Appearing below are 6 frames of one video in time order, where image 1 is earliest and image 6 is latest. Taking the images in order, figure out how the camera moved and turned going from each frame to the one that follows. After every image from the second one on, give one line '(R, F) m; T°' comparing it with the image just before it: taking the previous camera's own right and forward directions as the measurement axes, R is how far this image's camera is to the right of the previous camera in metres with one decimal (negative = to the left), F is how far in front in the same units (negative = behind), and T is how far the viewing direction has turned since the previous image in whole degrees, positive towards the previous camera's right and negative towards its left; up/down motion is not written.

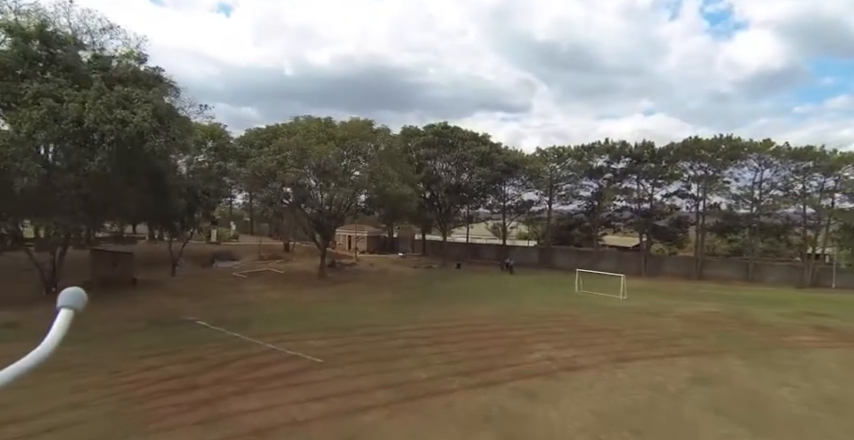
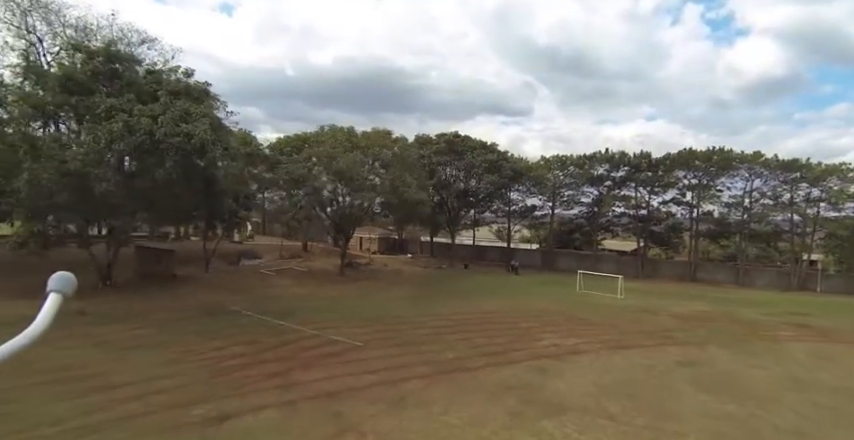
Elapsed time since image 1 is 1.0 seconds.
(-0.6, -1.7) m; 0°
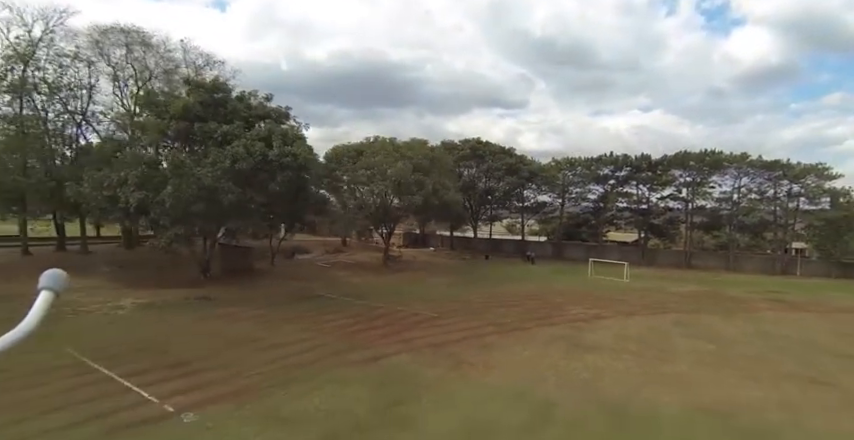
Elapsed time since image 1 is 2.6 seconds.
(-1.7, -3.6) m; 0°
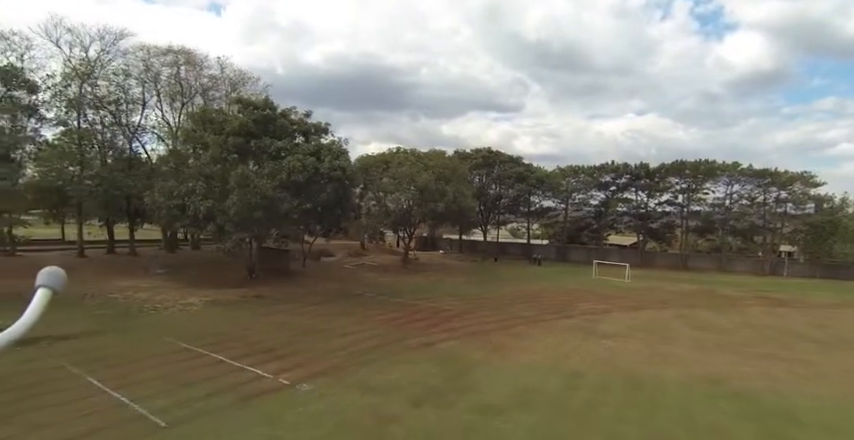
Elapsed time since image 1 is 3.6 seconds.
(-1.2, -2.2) m; 0°
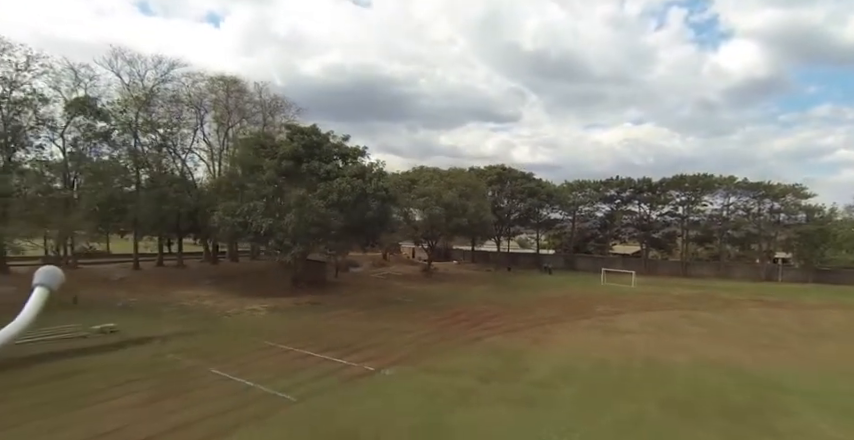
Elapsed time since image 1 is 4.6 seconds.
(-1.3, -2.4) m; 0°
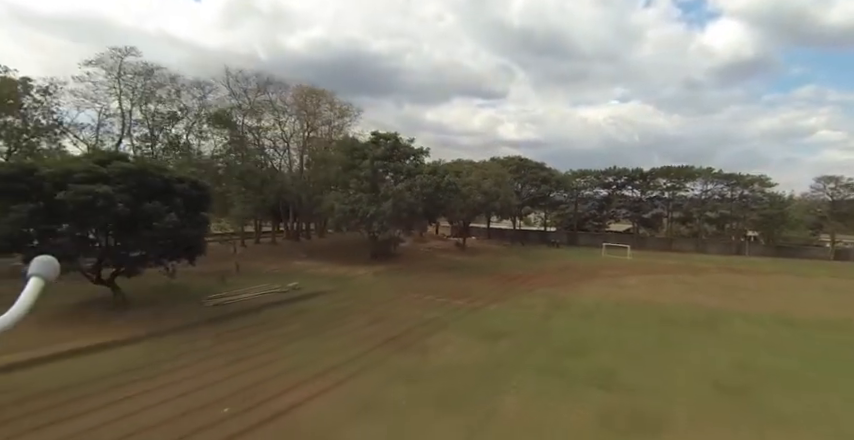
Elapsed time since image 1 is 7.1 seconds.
(-3.7, -7.0) m; +2°
